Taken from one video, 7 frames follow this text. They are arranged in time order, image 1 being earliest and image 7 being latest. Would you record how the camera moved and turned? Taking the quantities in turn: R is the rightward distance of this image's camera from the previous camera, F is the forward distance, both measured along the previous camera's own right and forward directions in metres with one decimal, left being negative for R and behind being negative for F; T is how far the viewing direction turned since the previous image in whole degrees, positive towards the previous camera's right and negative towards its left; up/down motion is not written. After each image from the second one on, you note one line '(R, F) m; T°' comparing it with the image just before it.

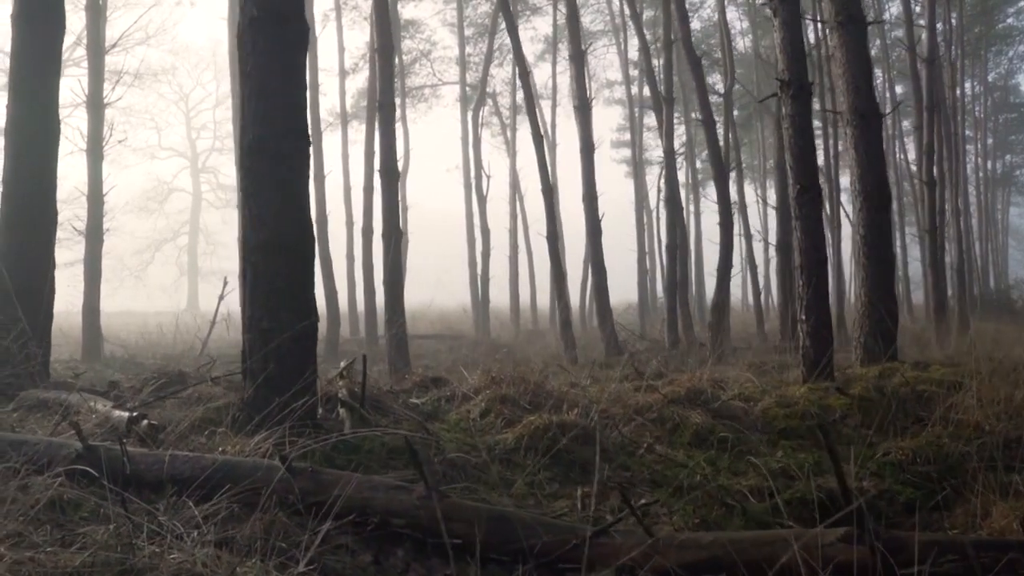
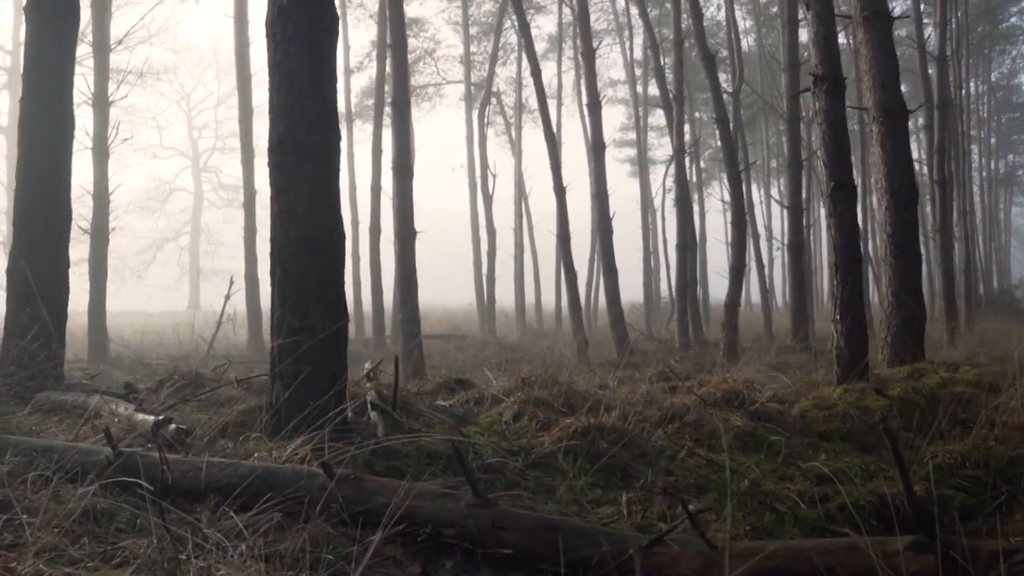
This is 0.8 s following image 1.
(-0.3, +0.2) m; 0°
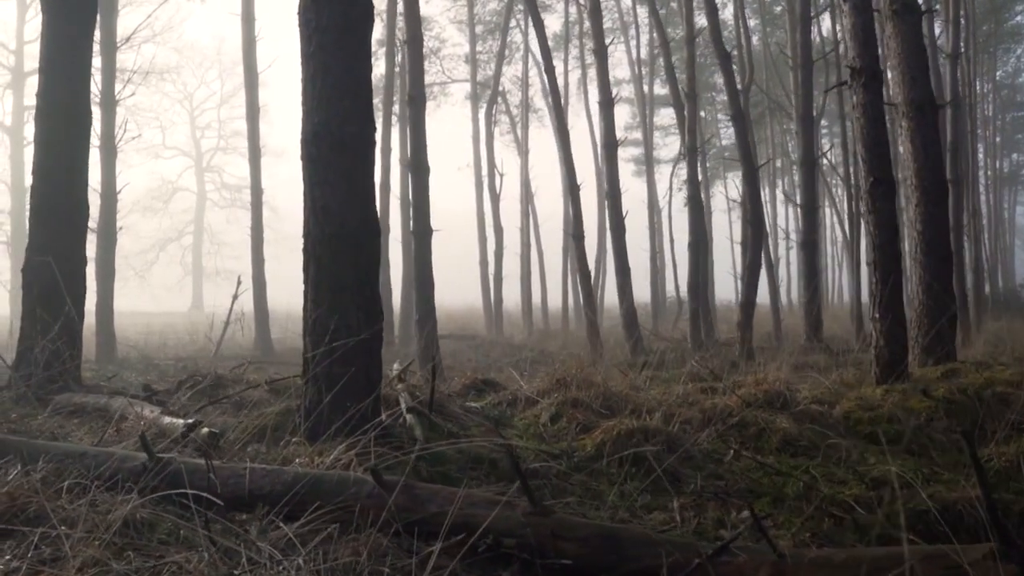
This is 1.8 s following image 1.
(-0.3, +0.2) m; 0°
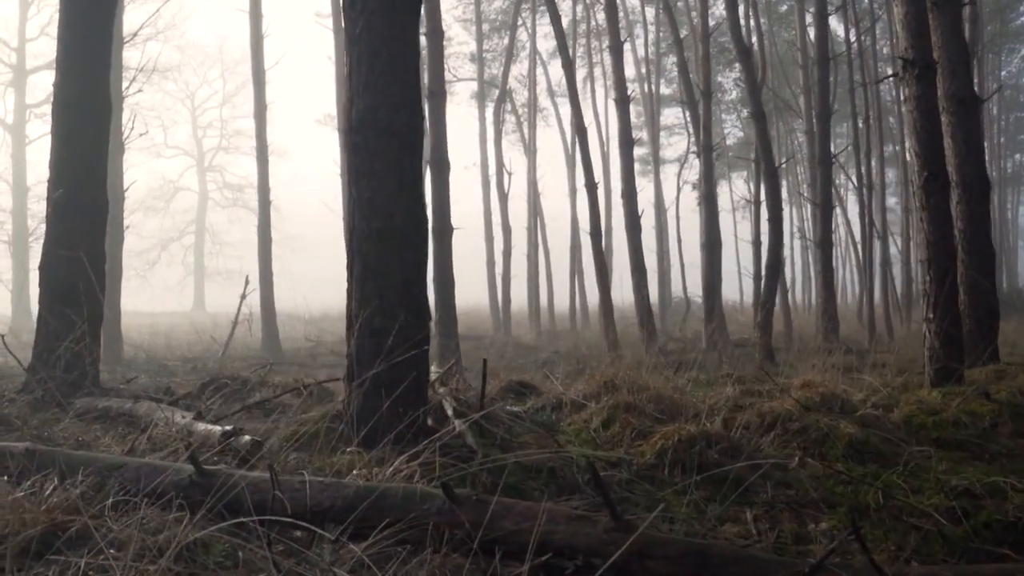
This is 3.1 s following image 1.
(-0.3, +0.3) m; 0°
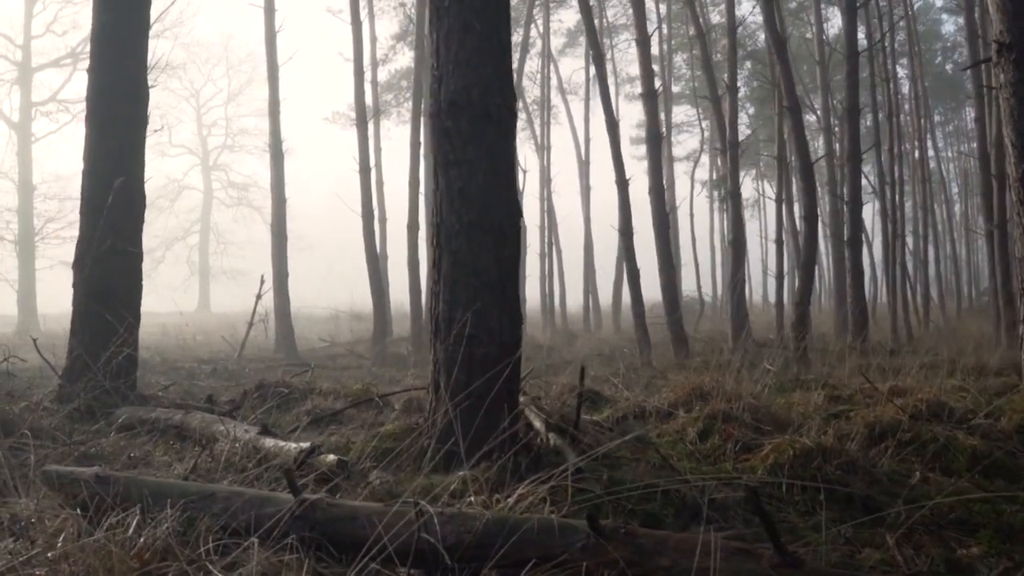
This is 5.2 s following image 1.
(-0.6, +0.5) m; 0°
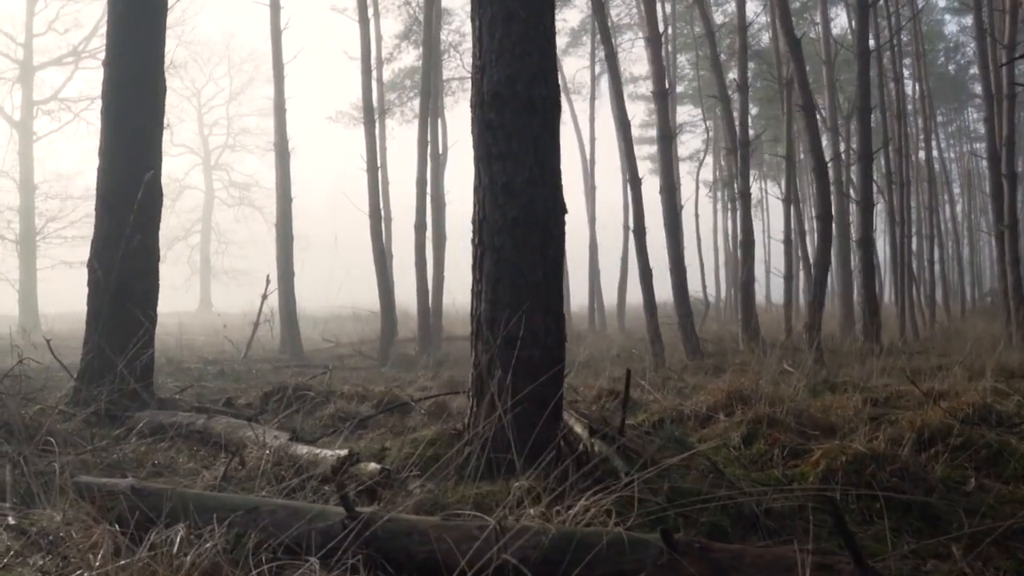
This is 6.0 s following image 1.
(-0.2, +0.2) m; 0°
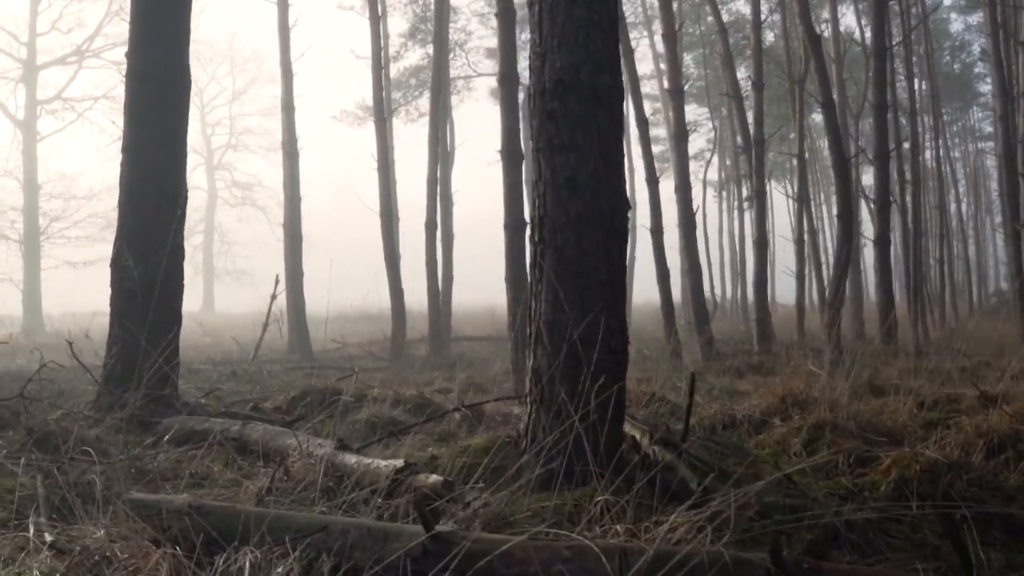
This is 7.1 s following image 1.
(-0.3, +0.2) m; 0°
